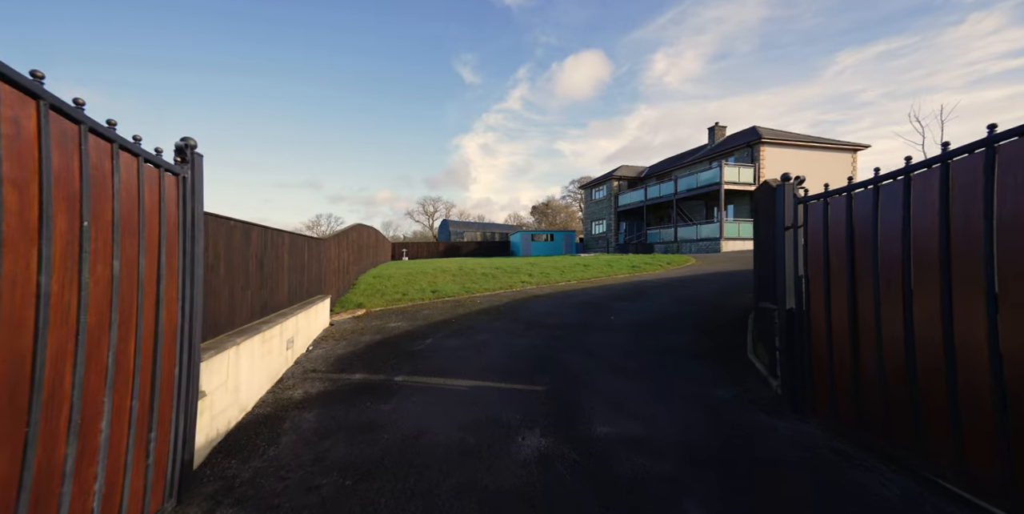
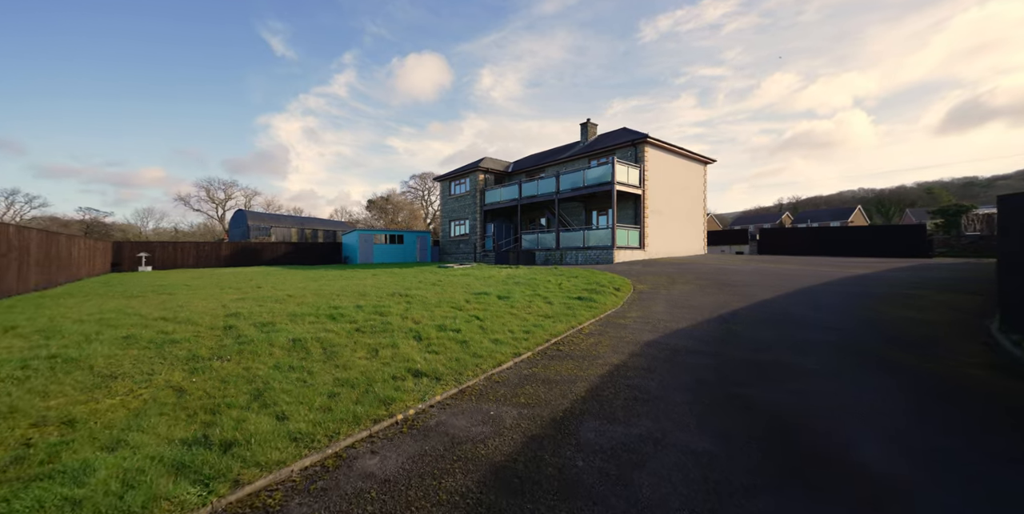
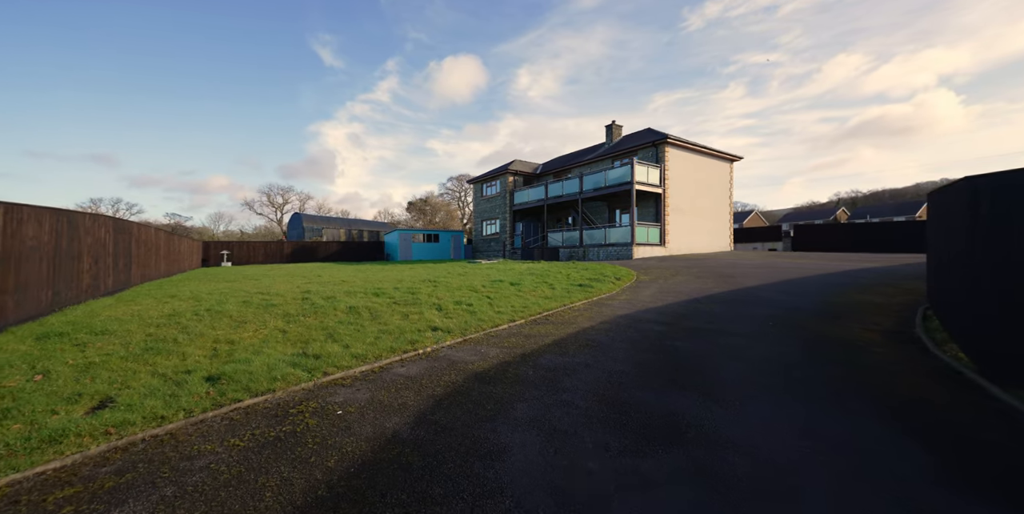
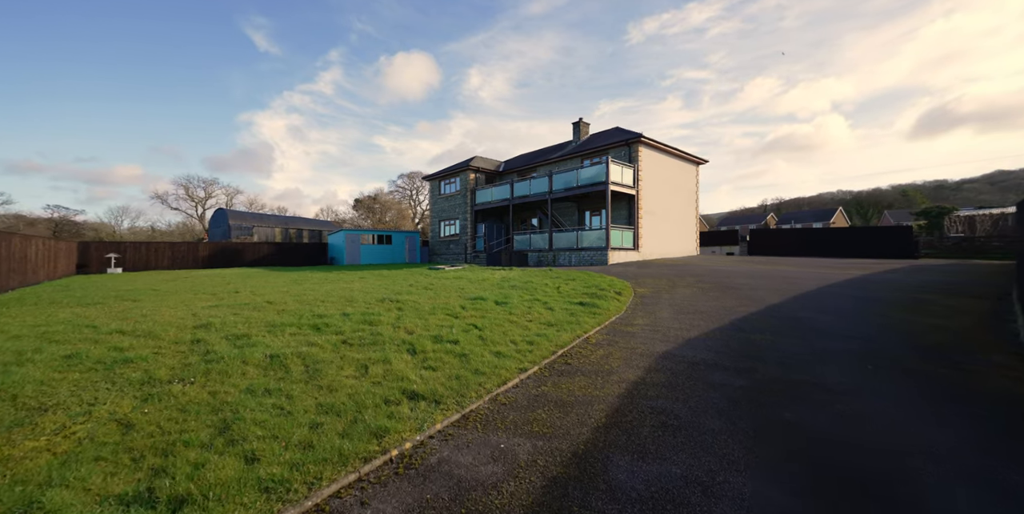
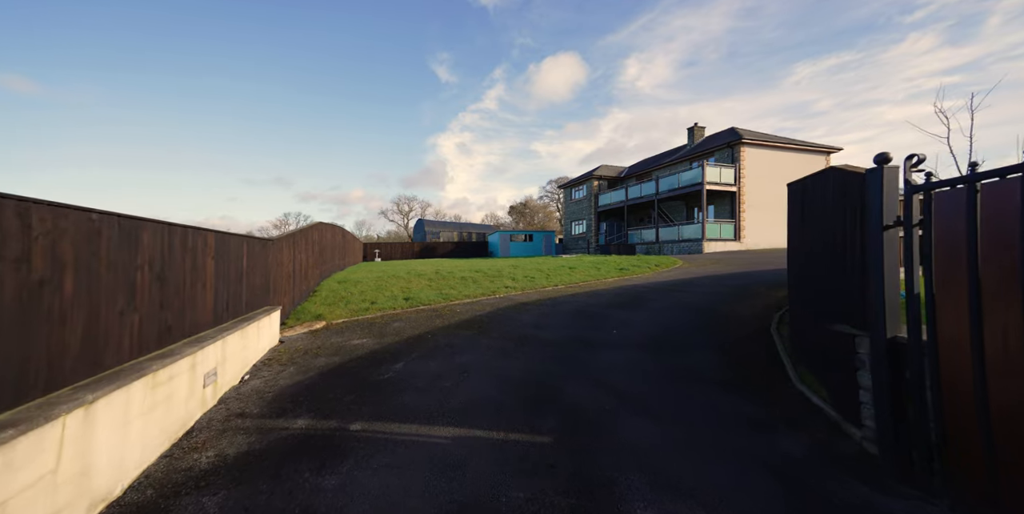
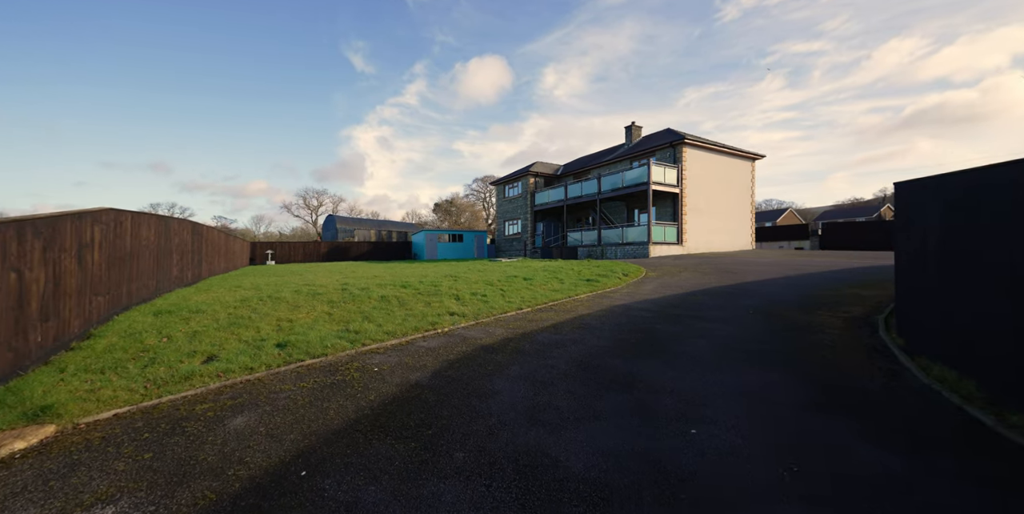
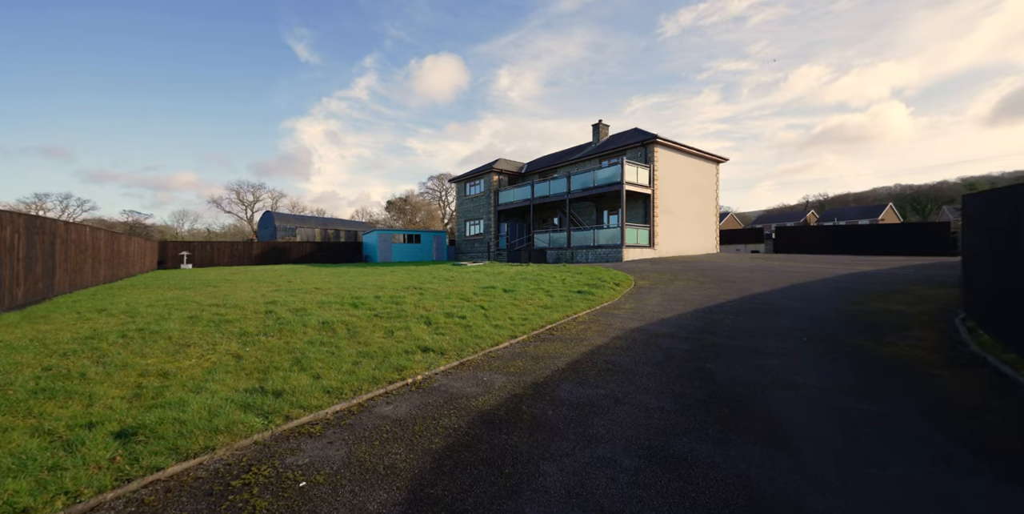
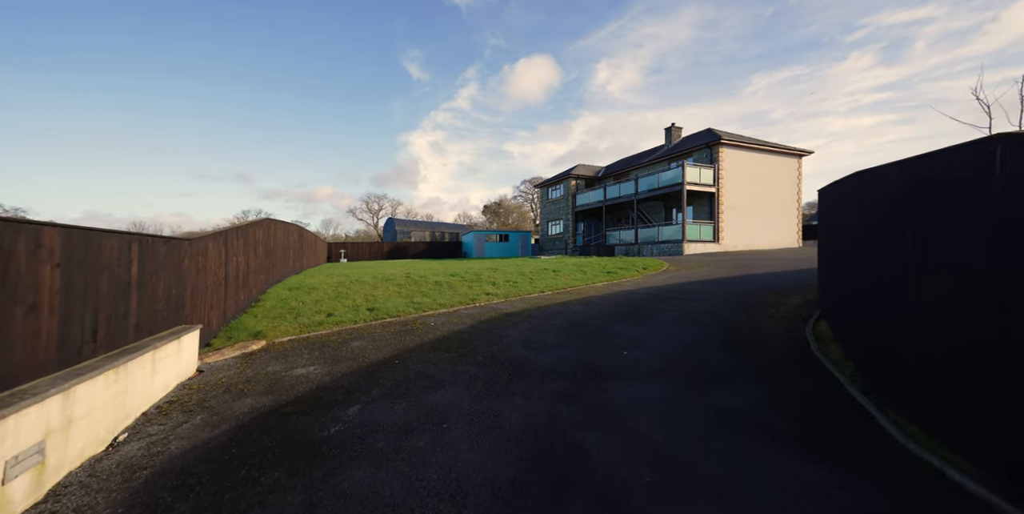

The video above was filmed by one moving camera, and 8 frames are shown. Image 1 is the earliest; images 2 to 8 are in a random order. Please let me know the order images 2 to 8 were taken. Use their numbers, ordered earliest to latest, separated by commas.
5, 8, 6, 3, 7, 2, 4
